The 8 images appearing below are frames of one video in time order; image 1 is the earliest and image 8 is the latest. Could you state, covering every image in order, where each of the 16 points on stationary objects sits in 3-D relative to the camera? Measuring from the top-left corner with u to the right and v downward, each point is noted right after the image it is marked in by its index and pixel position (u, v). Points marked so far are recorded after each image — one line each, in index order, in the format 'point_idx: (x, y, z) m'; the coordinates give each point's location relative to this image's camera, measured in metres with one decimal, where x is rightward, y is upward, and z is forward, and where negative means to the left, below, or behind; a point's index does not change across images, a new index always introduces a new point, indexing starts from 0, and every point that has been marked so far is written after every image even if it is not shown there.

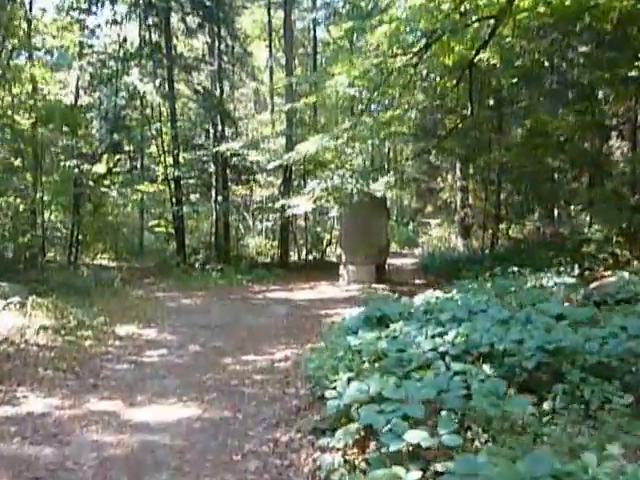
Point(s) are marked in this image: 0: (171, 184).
0: (-3.9, +1.5, +16.4) m
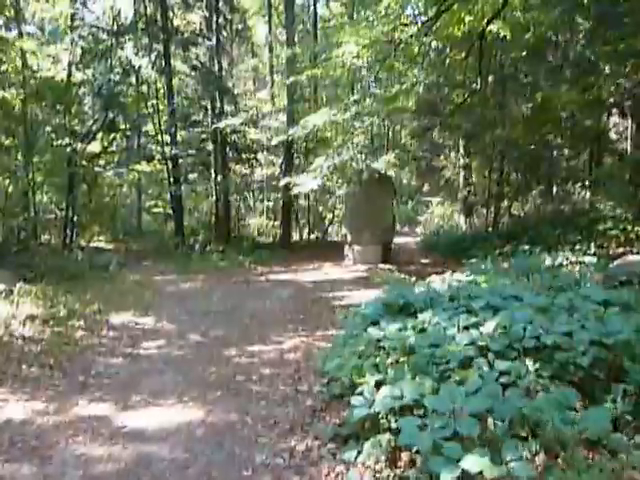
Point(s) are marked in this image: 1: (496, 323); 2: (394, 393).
0: (-3.8, +1.9, +15.7) m
1: (+1.1, -0.5, +3.8) m
2: (+0.4, -0.8, +3.1) m
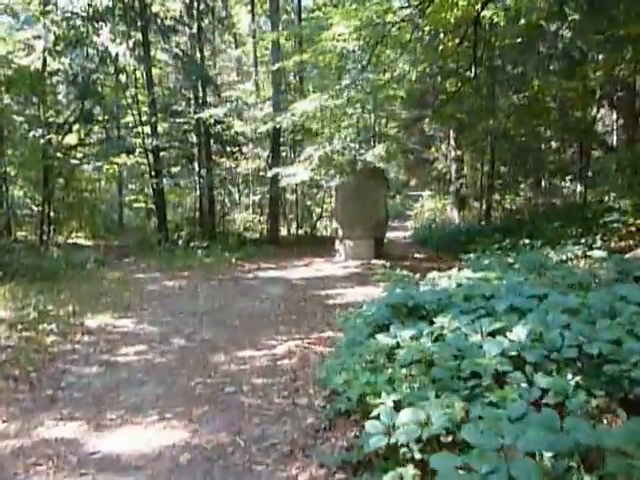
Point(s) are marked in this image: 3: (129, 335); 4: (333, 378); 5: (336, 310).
0: (-4.1, +2.0, +15.1) m
1: (+1.1, -0.5, +3.3) m
2: (+0.4, -0.7, +2.6) m
3: (-2.0, -1.0, +6.4) m
4: (+0.1, -0.8, +3.8) m
5: (+0.2, -0.8, +7.3) m
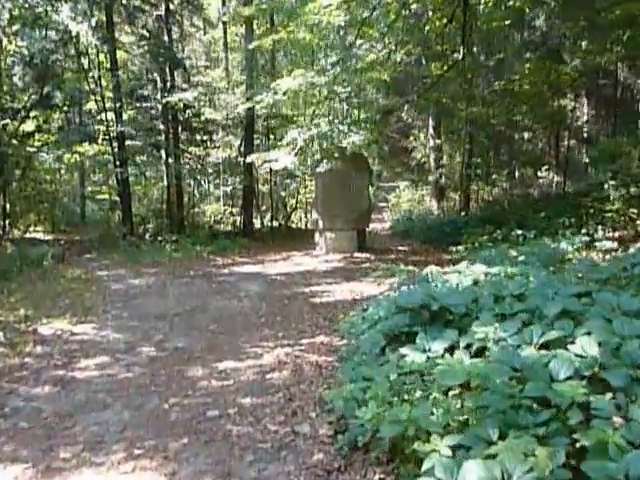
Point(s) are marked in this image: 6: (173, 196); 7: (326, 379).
0: (-4.7, +2.2, +14.1) m
1: (+1.2, -0.4, +2.6) m
2: (+0.5, -0.7, +1.8) m
3: (-2.0, -0.9, +5.5) m
4: (+0.1, -0.8, +3.0) m
5: (0.0, -0.7, +6.6) m
6: (-3.5, +1.0, +14.8) m
7: (0.0, -0.9, +4.1) m
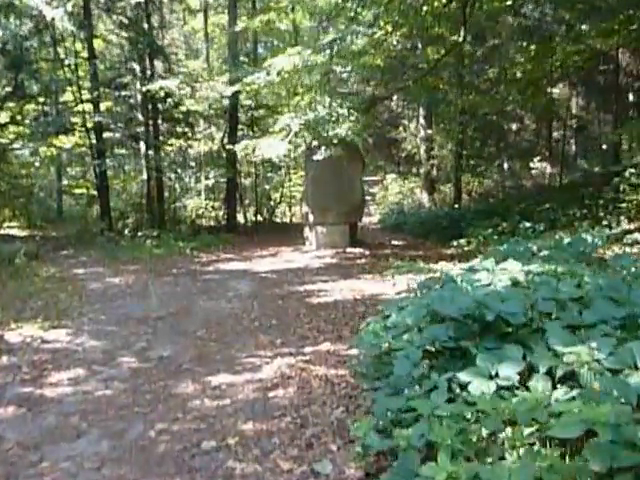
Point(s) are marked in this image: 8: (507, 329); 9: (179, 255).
0: (-4.9, +2.3, +13.3) m
1: (+1.3, -0.4, +2.1) m
2: (+0.7, -0.7, +1.2) m
3: (-2.0, -0.9, +4.8) m
4: (+0.2, -0.8, +2.4) m
5: (0.0, -0.7, +6.0) m
6: (-3.8, +1.1, +14.0) m
7: (+0.1, -0.9, +3.5) m
8: (+0.8, -0.4, +2.6) m
9: (-2.5, -0.3, +11.0) m
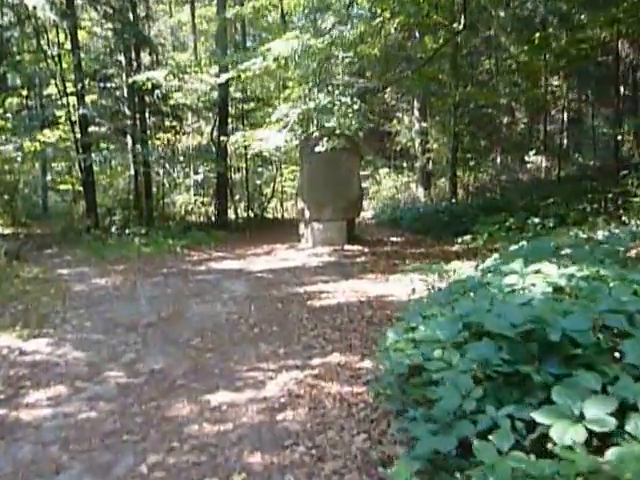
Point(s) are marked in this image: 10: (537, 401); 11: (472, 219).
0: (-5.0, +2.3, +12.7) m
1: (+1.4, -0.4, +1.6) m
2: (+0.8, -0.7, +0.8) m
3: (-1.9, -0.9, +4.4) m
4: (+0.3, -0.8, +2.0) m
5: (+0.1, -0.7, +5.5) m
6: (-3.9, +1.2, +13.5) m
7: (+0.2, -0.9, +3.0) m
8: (+0.9, -0.4, +2.1) m
9: (-2.5, -0.2, +10.5) m
10: (+0.8, -0.6, +2.2) m
11: (+2.8, +0.4, +11.5) m
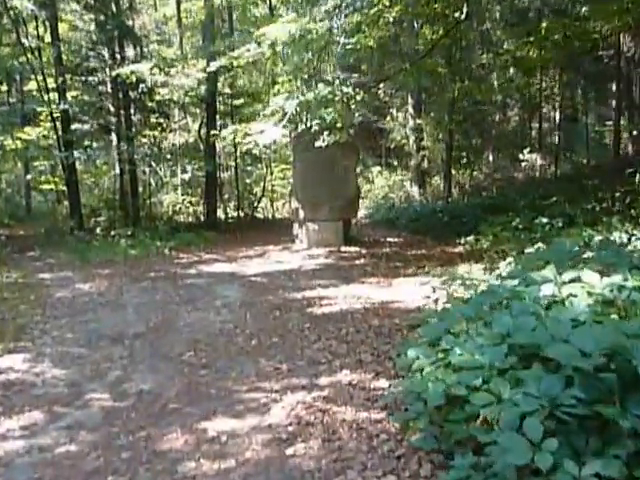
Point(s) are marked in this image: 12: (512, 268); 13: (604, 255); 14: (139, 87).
0: (-5.2, +2.3, +12.2) m
1: (+1.5, -0.4, +1.2) m
2: (+0.9, -0.7, +0.4) m
3: (-1.9, -0.9, +3.9) m
4: (+0.4, -0.8, +1.5) m
5: (+0.1, -0.7, +5.1) m
6: (-4.0, +1.2, +13.0) m
7: (+0.3, -0.9, +2.6) m
8: (+1.0, -0.4, +1.7) m
9: (-2.6, -0.3, +10.0) m
10: (+0.9, -0.6, +1.8) m
11: (+2.7, +0.4, +11.2) m
12: (+1.6, -0.2, +5.2) m
13: (+2.1, -0.1, +4.5) m
14: (-3.6, +3.0, +12.3) m
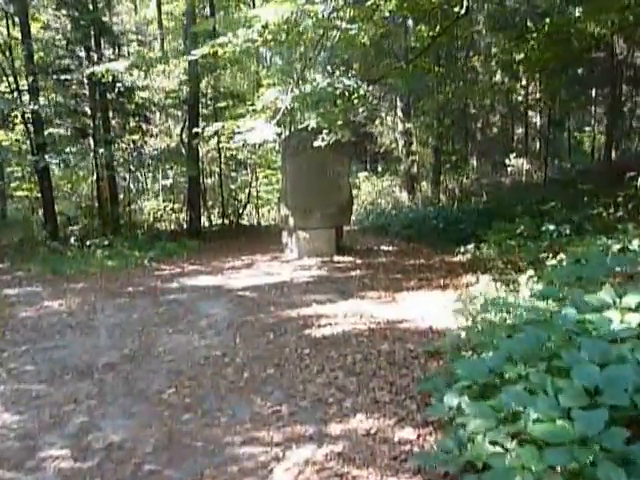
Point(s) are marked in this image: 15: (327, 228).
0: (-5.3, +2.1, +11.4) m
1: (+1.6, -0.5, +0.6) m
2: (+1.0, -0.8, -0.3) m
3: (-1.8, -1.1, +3.2) m
4: (+0.5, -0.9, +0.9) m
5: (+0.1, -0.8, +4.4) m
6: (-4.2, +1.0, +12.2) m
7: (+0.4, -1.0, +1.9) m
8: (+1.1, -0.5, +1.1) m
9: (-2.7, -0.4, +9.3) m
10: (+1.0, -0.7, +1.1) m
11: (+2.6, +0.3, +10.6) m
12: (+1.6, -0.3, +4.6) m
13: (+2.1, -0.2, +3.9) m
14: (-3.8, +2.8, +11.5) m
15: (+0.1, +0.2, +9.2) m
